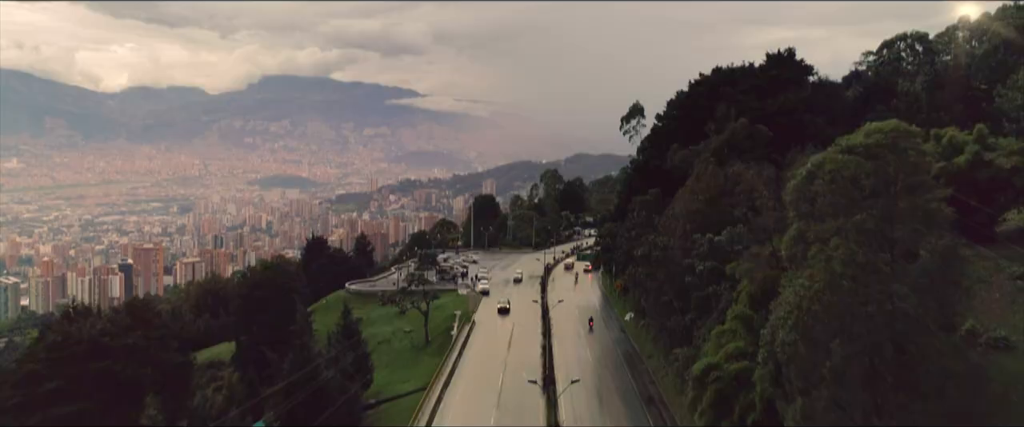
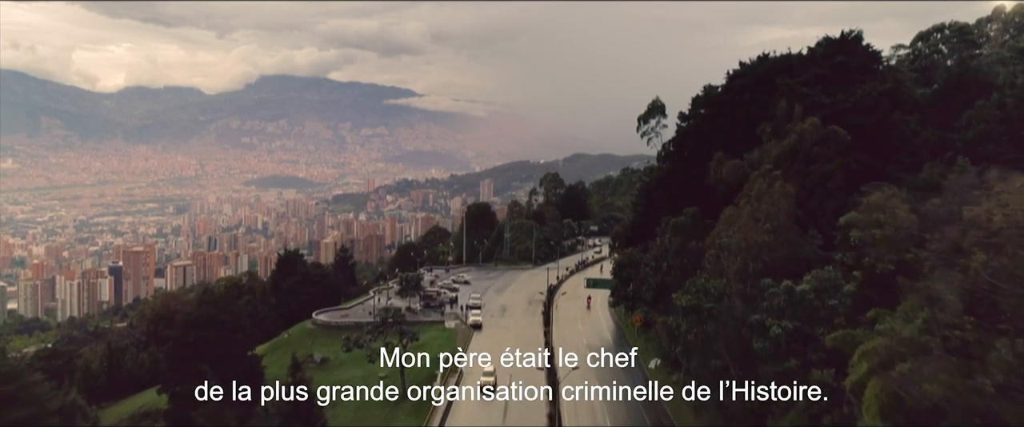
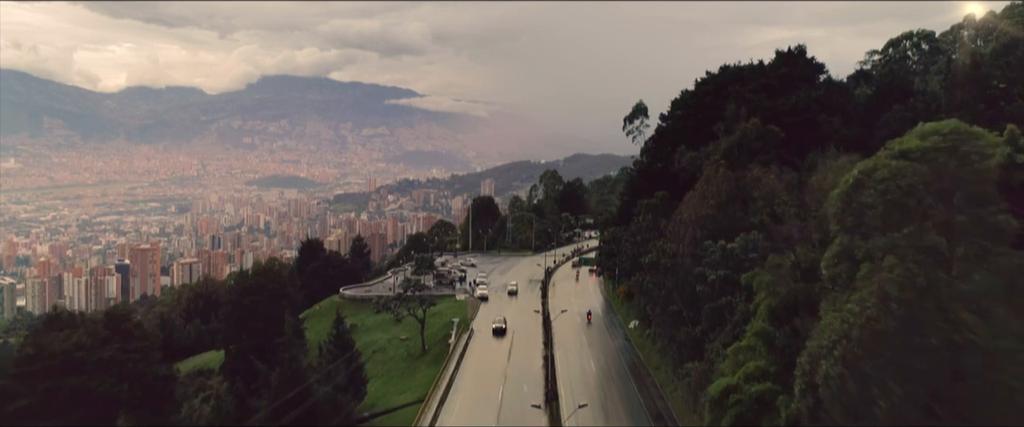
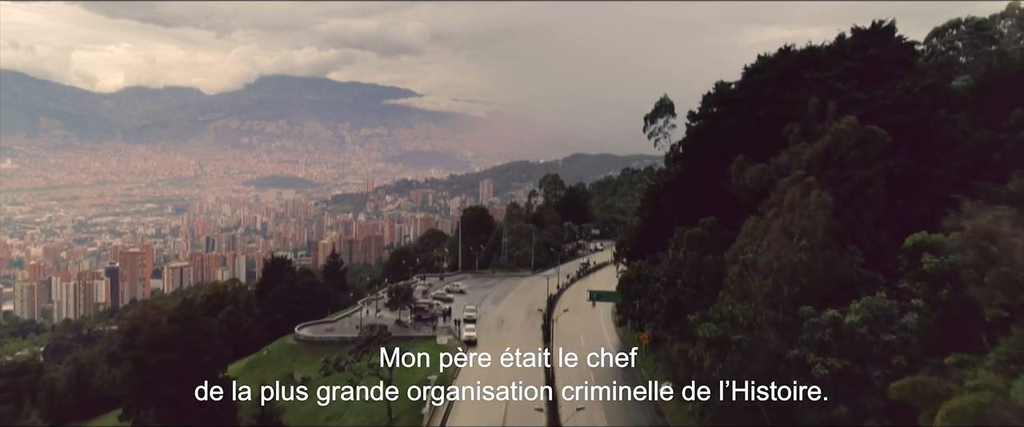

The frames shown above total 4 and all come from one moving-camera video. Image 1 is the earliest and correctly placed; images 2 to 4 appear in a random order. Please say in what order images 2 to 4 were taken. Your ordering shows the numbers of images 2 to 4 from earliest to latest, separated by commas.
3, 2, 4
